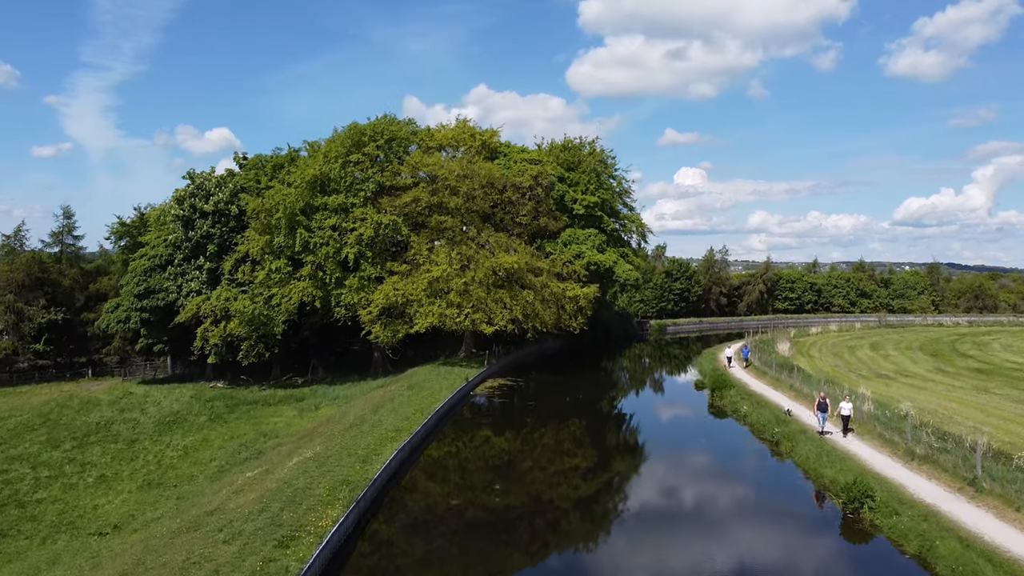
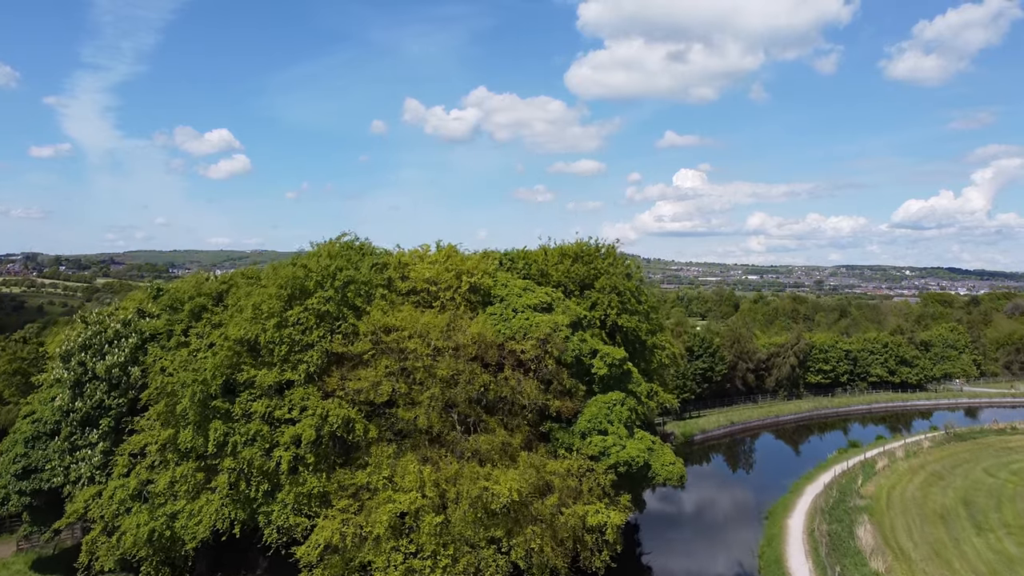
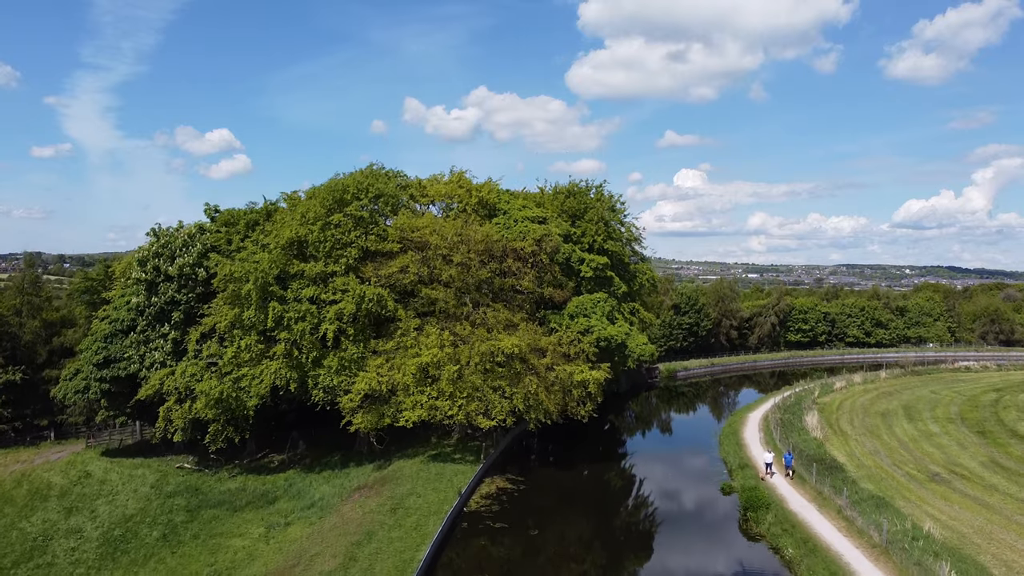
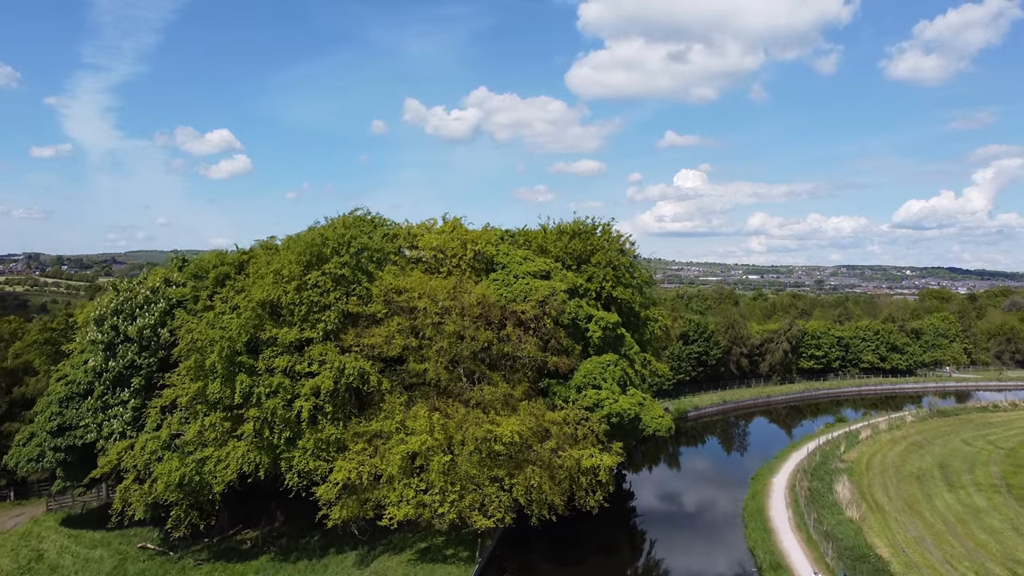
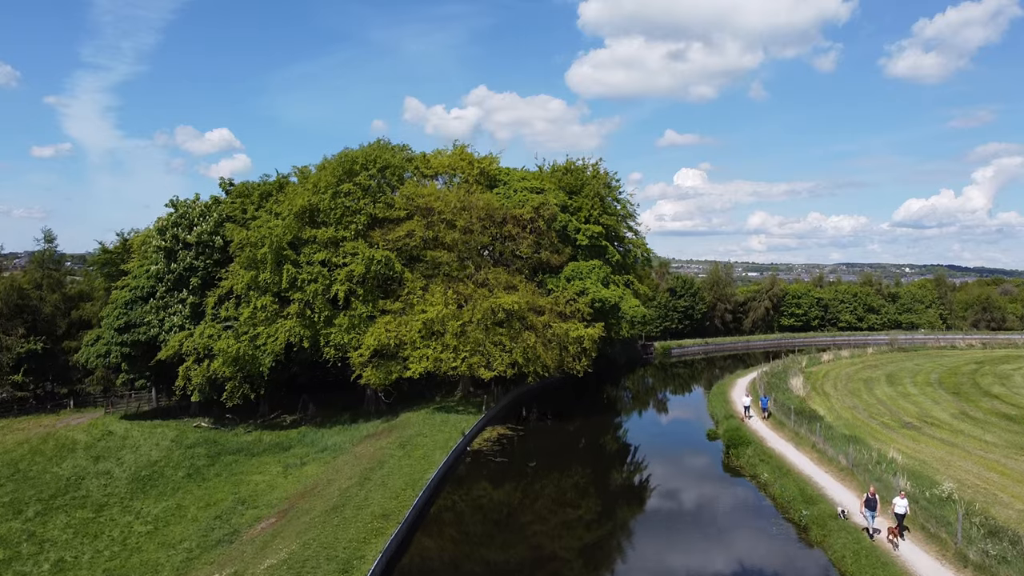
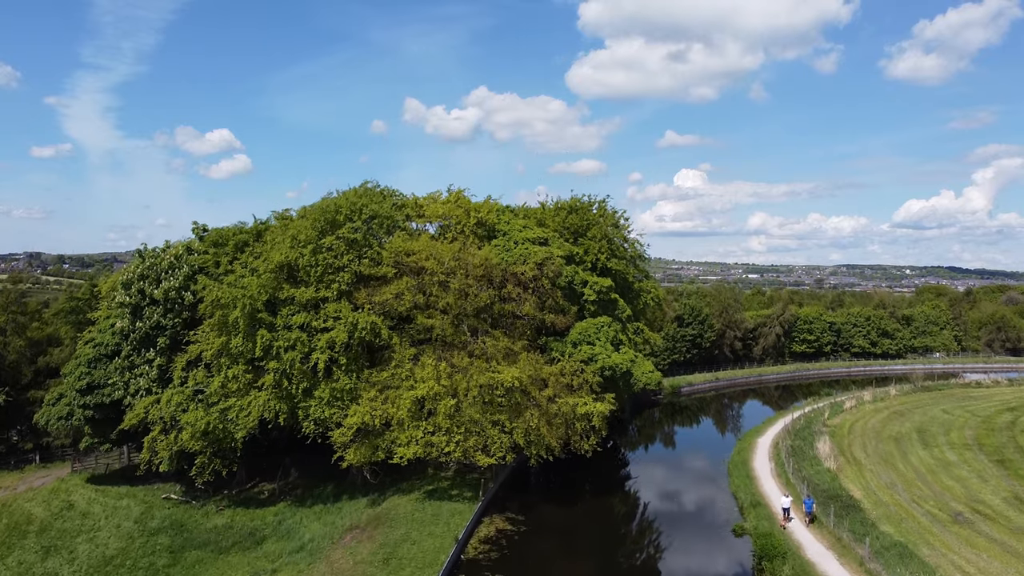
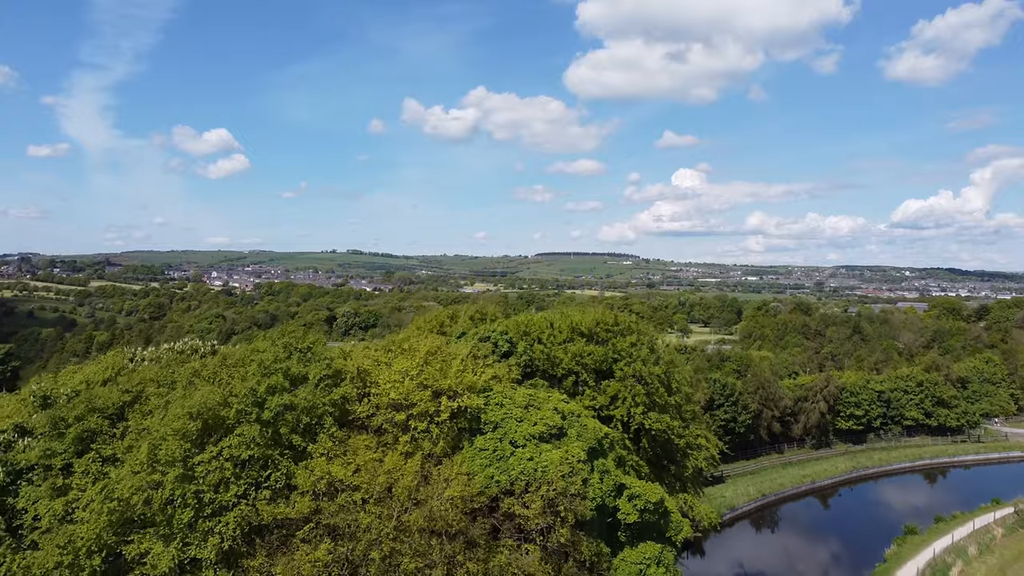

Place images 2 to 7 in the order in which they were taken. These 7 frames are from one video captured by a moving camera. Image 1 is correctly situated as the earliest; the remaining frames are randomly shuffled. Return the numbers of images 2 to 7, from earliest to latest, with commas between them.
5, 3, 6, 4, 2, 7
